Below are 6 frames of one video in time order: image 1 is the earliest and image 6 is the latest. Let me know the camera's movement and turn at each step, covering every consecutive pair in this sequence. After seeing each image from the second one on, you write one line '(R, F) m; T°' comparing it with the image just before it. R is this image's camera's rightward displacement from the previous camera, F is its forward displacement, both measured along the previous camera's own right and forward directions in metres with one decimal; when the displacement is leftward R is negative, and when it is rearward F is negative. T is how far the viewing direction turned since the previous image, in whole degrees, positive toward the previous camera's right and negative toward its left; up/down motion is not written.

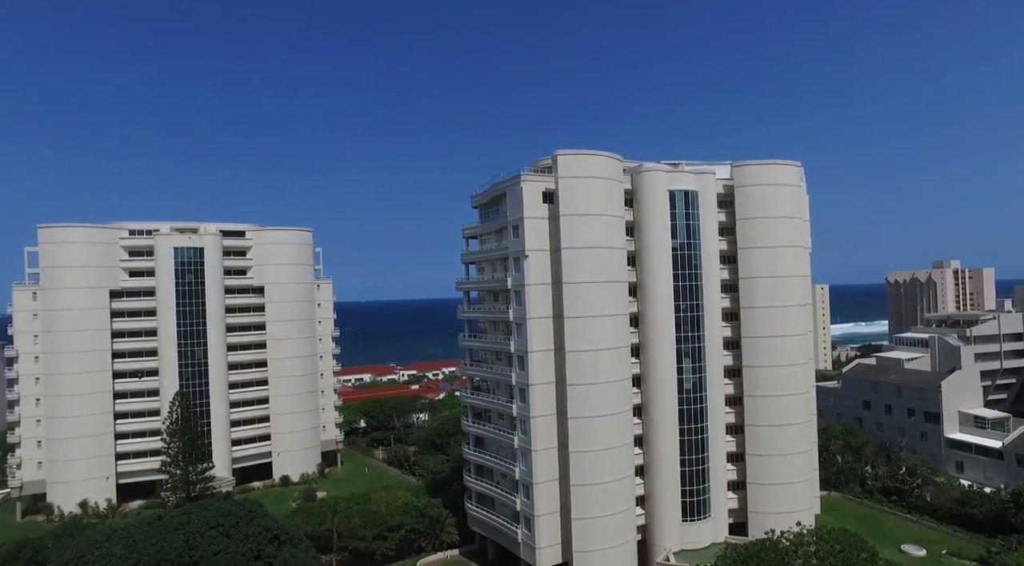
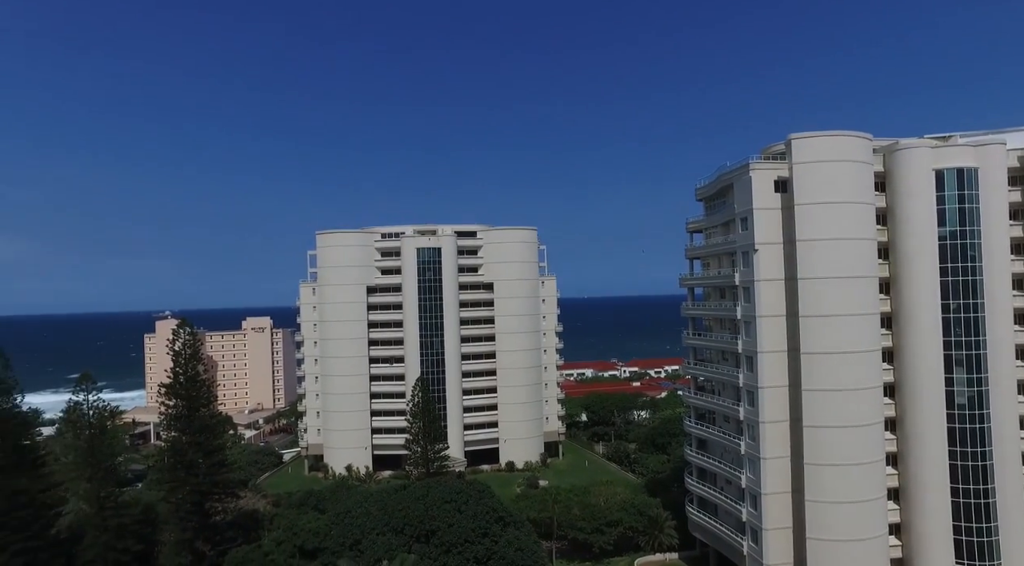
(+0.7, -4.2) m; -15°
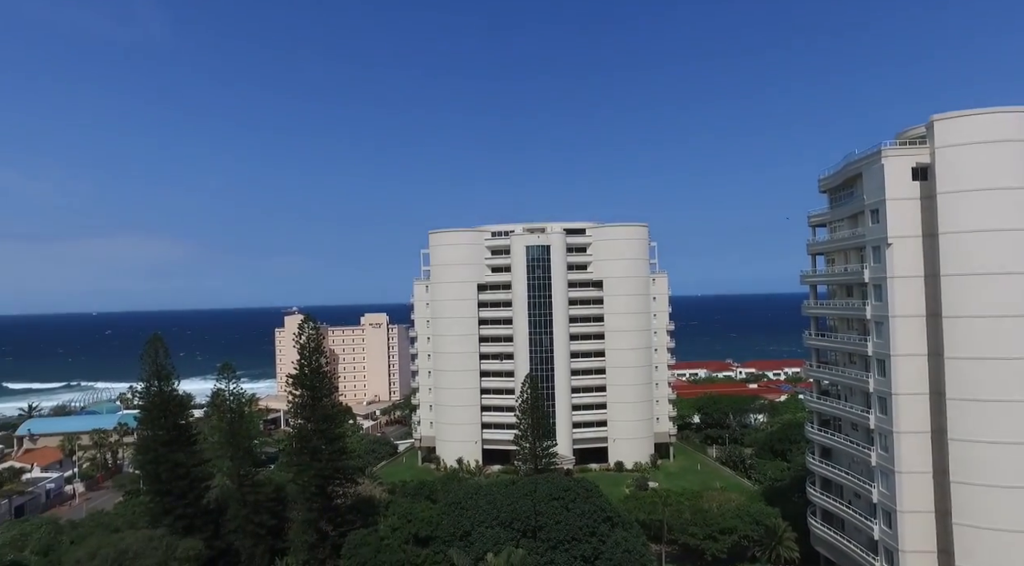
(0.0, +0.8) m; -8°
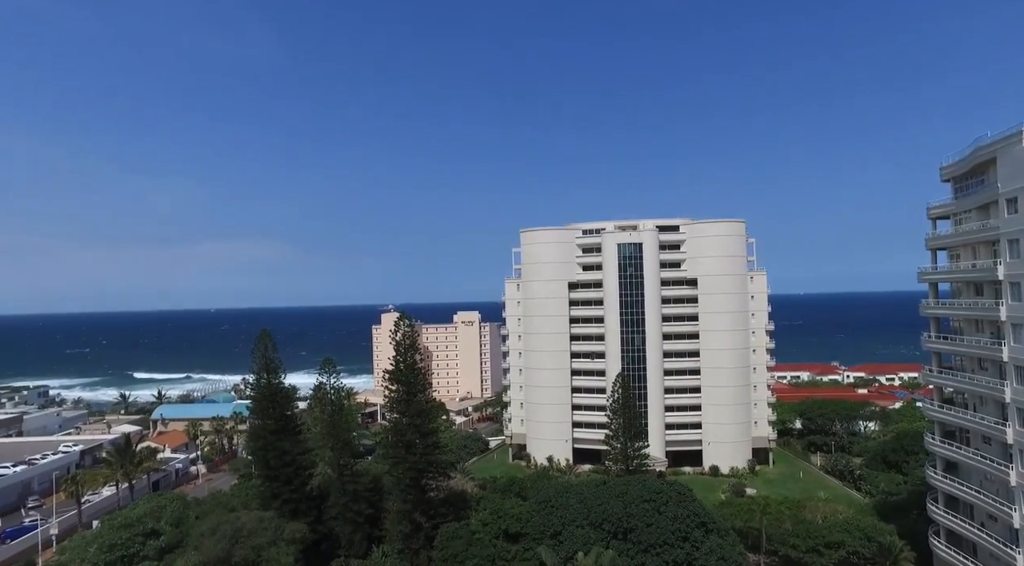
(0.0, +1.6) m; -6°
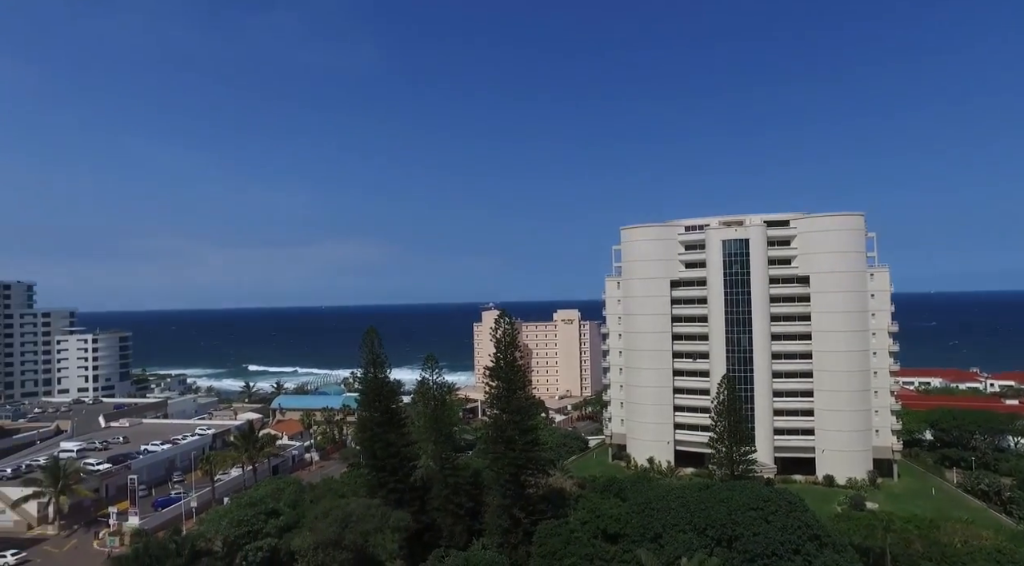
(0.0, +3.2) m; -7°
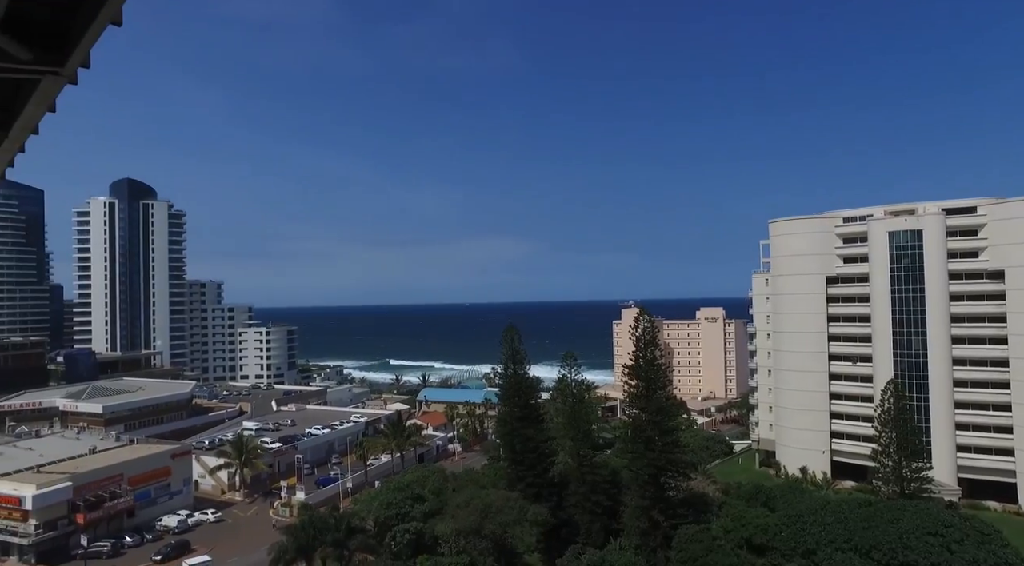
(-0.2, +5.5) m; -10°
